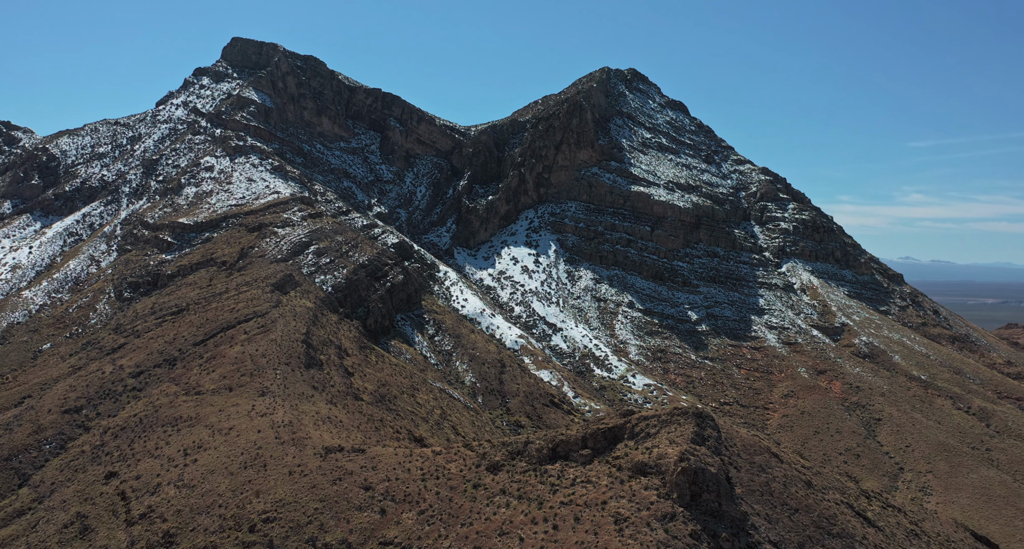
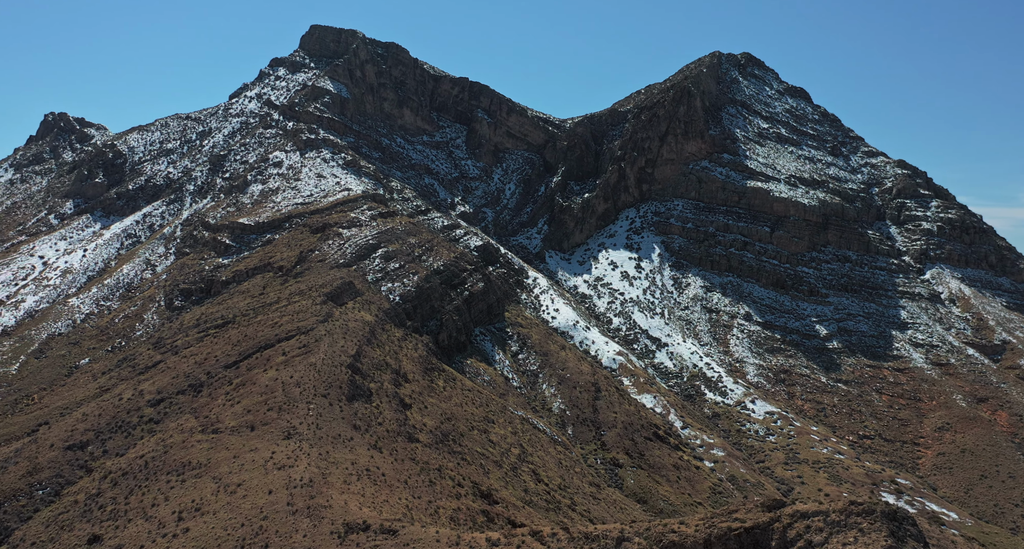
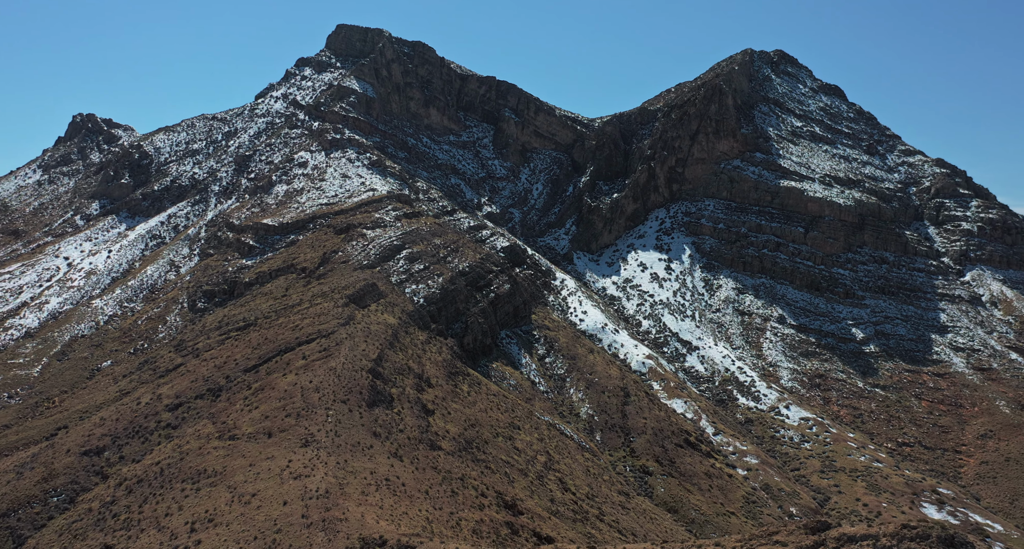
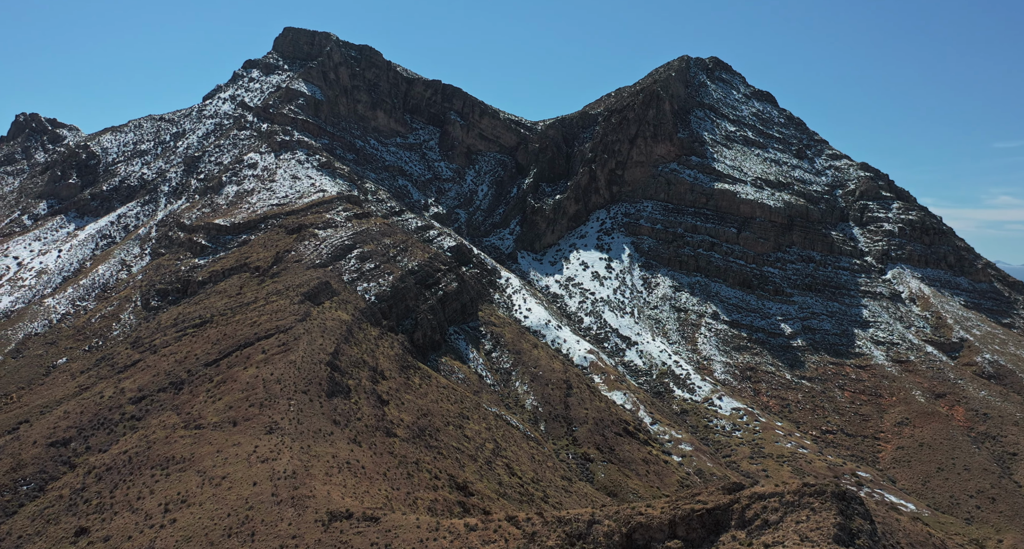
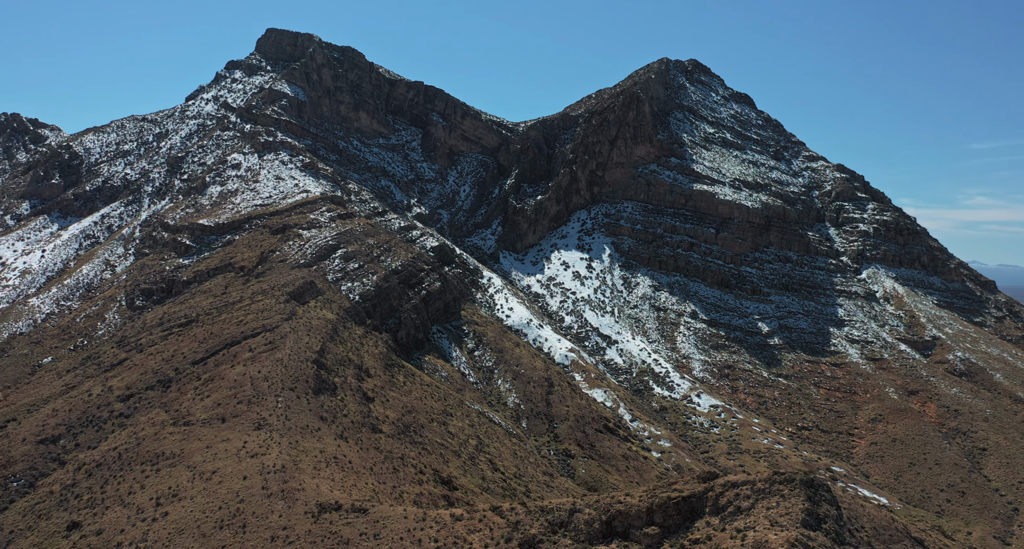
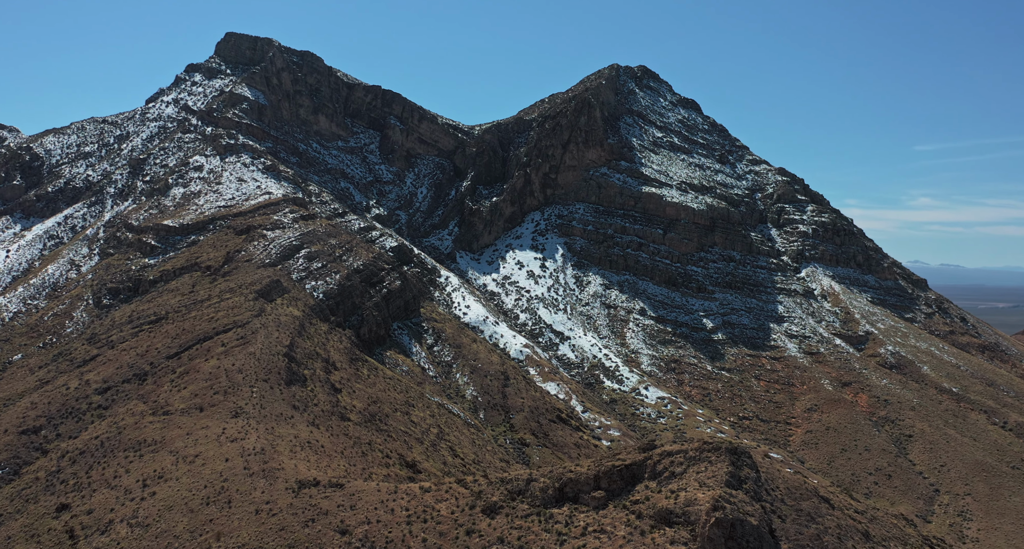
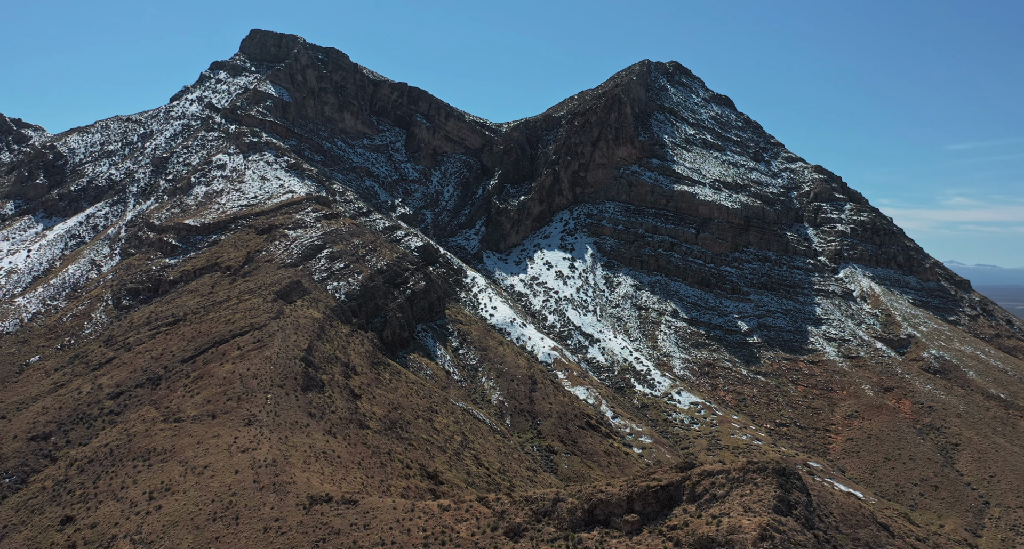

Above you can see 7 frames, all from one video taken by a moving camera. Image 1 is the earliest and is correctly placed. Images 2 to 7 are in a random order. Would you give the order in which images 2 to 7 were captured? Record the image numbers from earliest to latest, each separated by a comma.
6, 7, 5, 4, 2, 3
